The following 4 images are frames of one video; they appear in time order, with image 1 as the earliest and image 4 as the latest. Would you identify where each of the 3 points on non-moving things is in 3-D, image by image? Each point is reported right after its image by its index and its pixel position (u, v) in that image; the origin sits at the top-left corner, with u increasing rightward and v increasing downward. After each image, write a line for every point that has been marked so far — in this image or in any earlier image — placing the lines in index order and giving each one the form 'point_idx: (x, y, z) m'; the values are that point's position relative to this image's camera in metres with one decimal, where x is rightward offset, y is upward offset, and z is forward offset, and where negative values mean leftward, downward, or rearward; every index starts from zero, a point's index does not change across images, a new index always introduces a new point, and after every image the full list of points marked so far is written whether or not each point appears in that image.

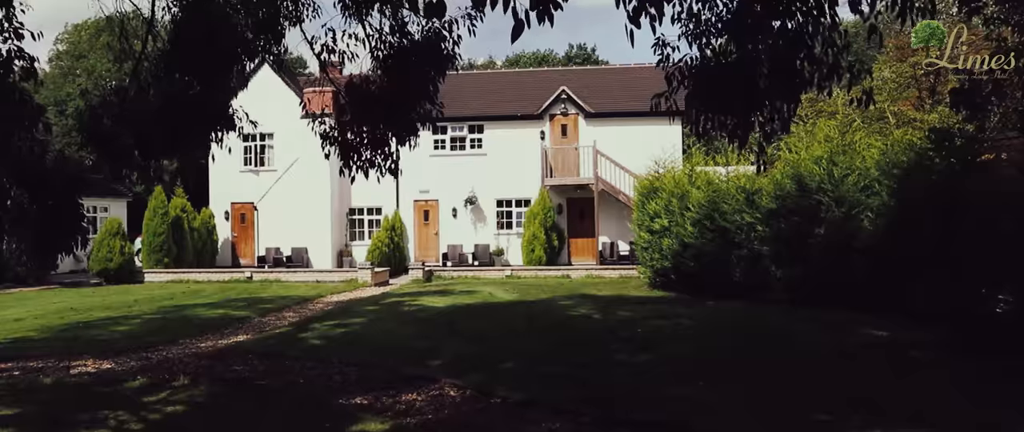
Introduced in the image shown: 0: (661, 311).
0: (+2.9, -1.8, +14.3) m
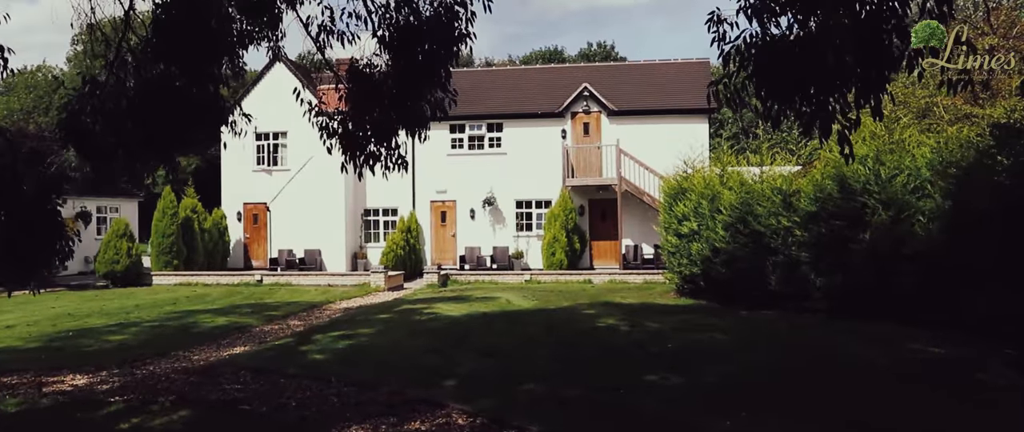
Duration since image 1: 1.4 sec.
0: (+3.2, -1.9, +13.3) m
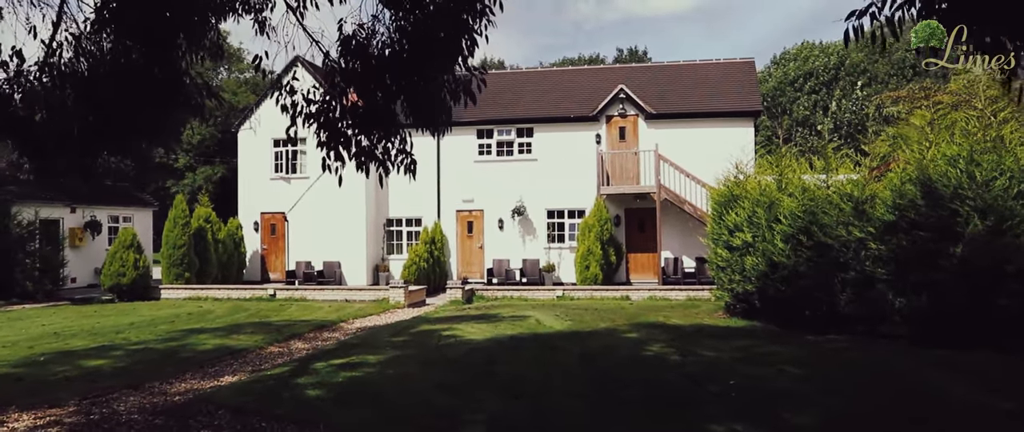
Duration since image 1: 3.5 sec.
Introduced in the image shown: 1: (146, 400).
0: (+3.7, -2.0, +11.5) m
1: (-4.1, -2.1, +8.3) m
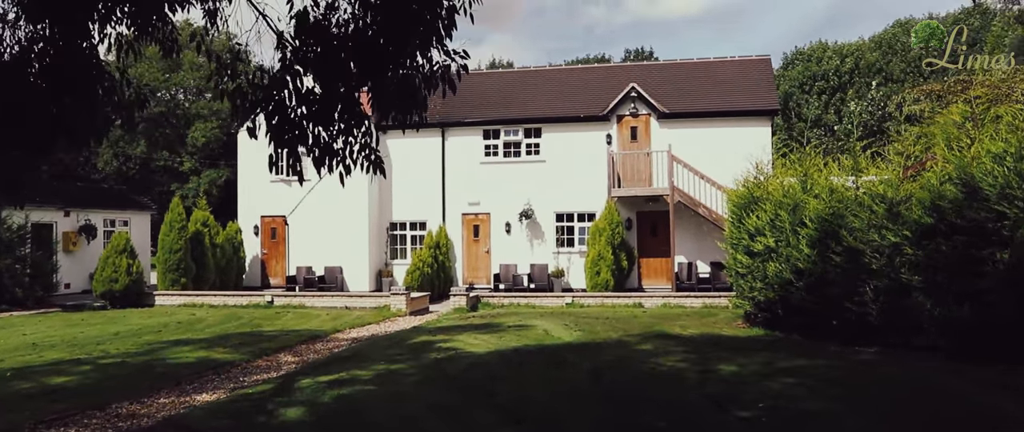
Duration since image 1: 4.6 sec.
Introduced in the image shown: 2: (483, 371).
0: (+3.8, -2.1, +10.5) m
1: (-4.1, -2.1, +7.5) m
2: (-0.4, -2.0, +9.7) m
